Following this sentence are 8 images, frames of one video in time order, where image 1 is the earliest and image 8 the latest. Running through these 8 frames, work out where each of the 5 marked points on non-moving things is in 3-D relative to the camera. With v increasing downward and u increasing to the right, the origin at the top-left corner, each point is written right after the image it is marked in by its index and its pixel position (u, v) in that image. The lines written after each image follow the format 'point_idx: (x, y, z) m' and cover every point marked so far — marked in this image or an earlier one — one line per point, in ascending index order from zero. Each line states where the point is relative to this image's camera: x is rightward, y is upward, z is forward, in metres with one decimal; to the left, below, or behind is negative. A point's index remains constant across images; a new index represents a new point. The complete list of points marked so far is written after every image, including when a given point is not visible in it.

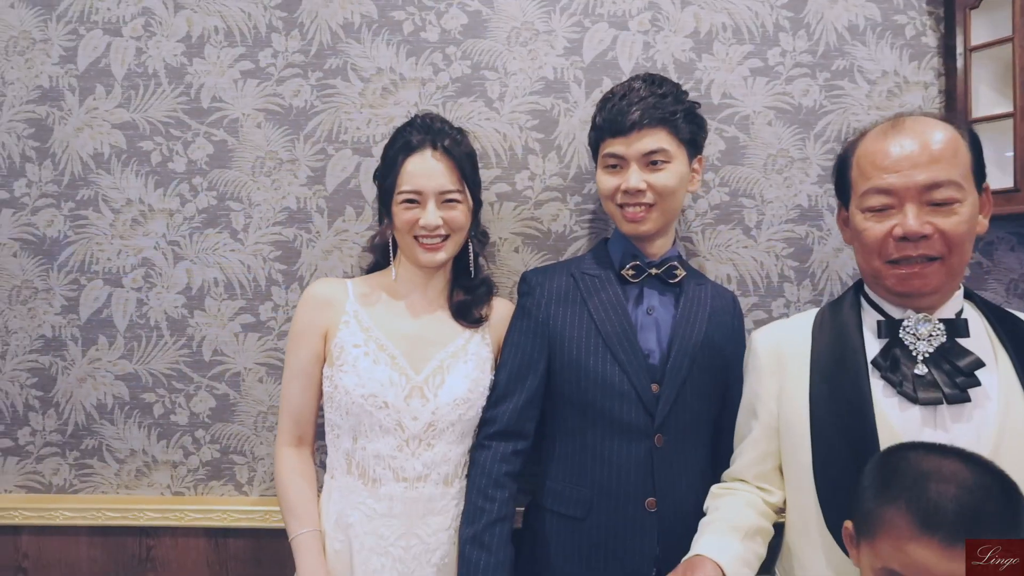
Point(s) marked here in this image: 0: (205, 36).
0: (-0.7, +0.6, +1.3) m
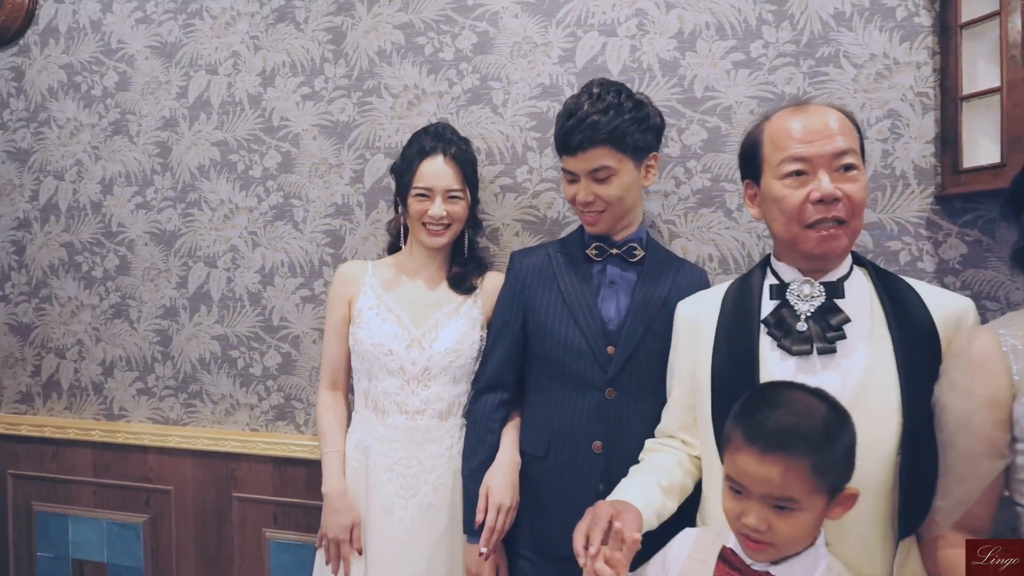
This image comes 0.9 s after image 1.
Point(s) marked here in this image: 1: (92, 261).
0: (-0.7, +0.7, +1.7) m
1: (-1.4, +0.1, +1.9) m
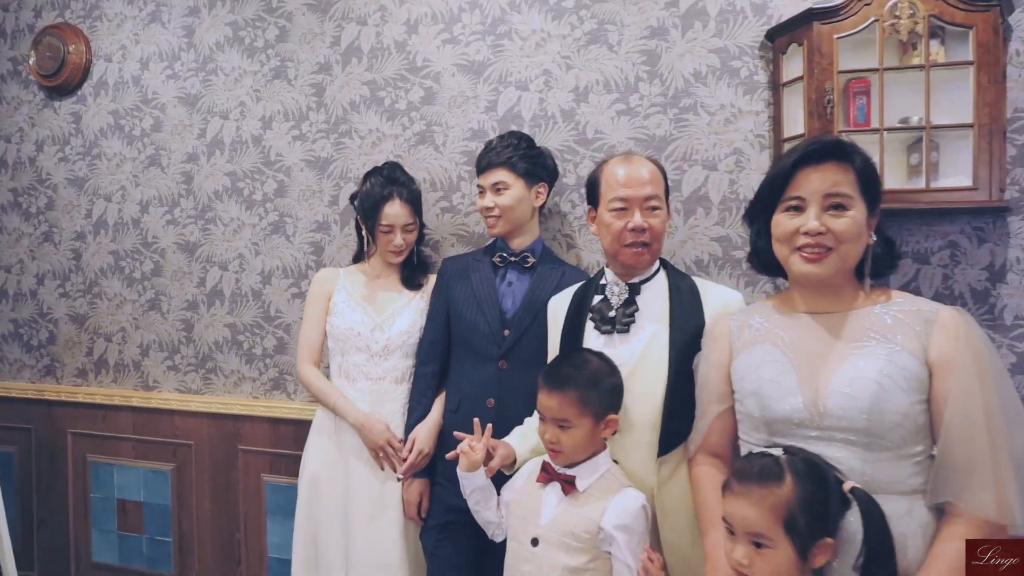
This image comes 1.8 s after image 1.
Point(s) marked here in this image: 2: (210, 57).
0: (-0.9, +0.7, +2.2) m
1: (-1.6, +0.1, +2.4) m
2: (-1.2, +0.9, +2.3) m
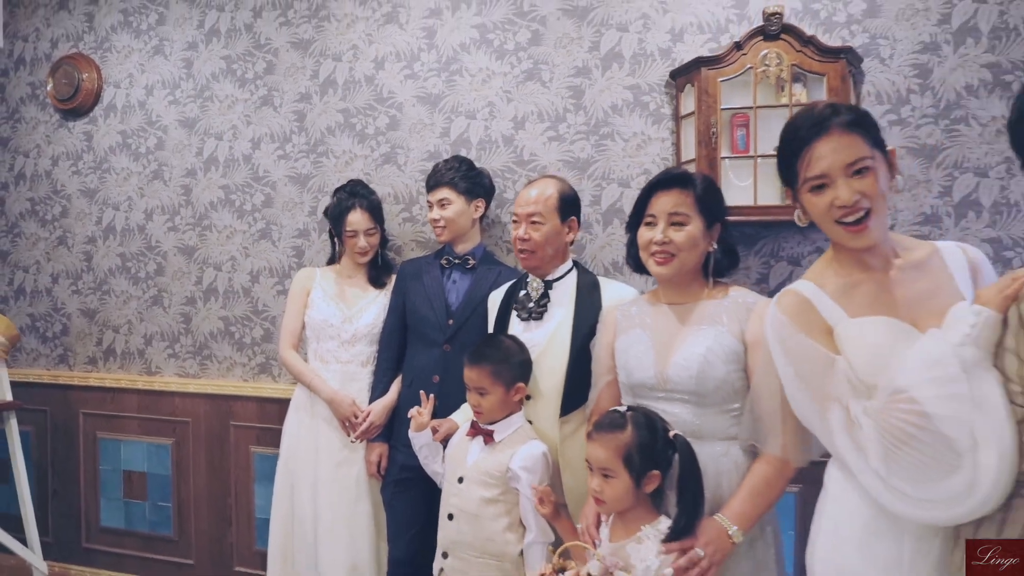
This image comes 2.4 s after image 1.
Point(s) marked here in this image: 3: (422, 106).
0: (-1.1, +0.7, +2.5) m
1: (-1.8, +0.1, +2.7) m
2: (-1.4, +0.9, +2.6) m
3: (-0.4, +0.7, +2.3) m
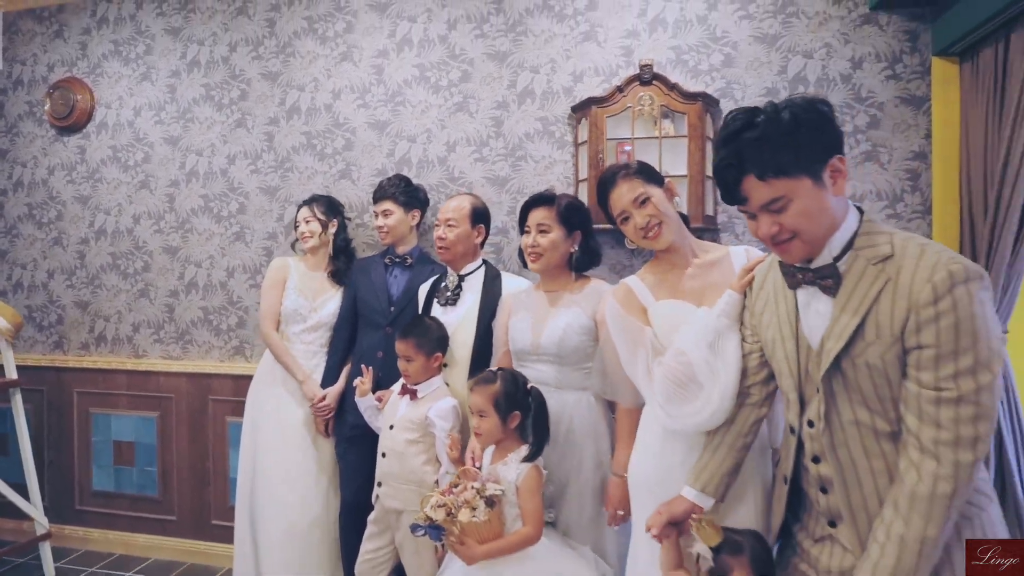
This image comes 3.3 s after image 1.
0: (-1.4, +0.7, +3.0) m
1: (-2.2, +0.1, +3.2) m
2: (-1.7, +1.0, +3.1) m
3: (-0.7, +0.8, +2.8) m
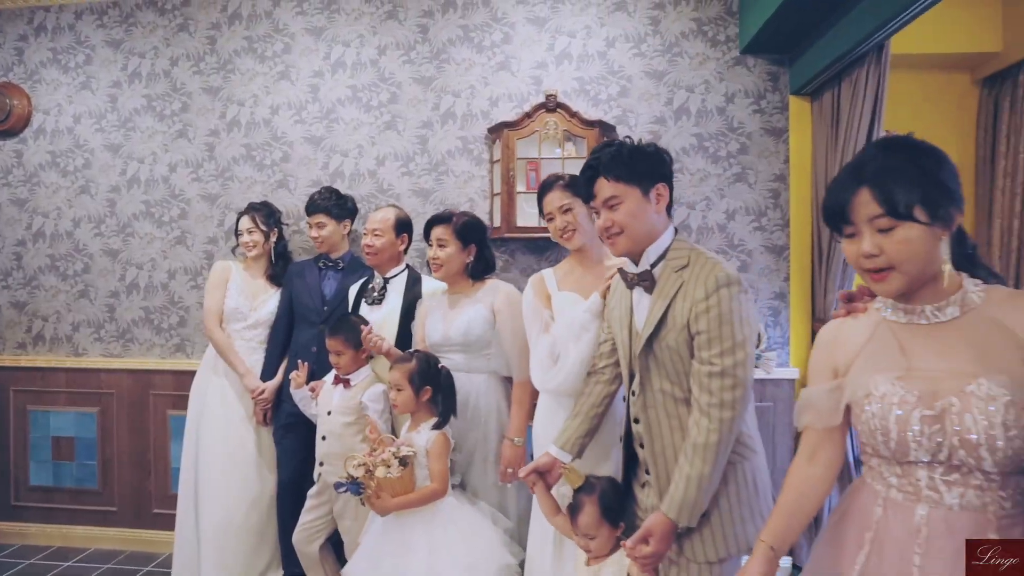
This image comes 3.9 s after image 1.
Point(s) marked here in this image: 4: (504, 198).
0: (-1.9, +0.7, +3.1) m
1: (-2.6, +0.1, +3.3) m
2: (-2.2, +1.0, +3.2) m
3: (-1.1, +0.8, +3.0) m
4: (0.0, +0.4, +2.7) m
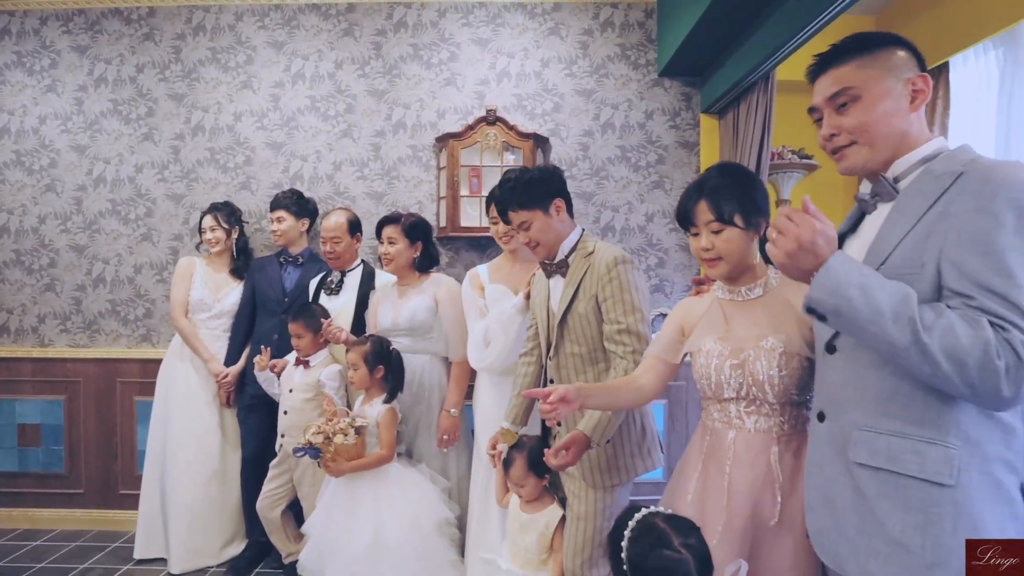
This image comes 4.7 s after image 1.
0: (-2.2, +0.7, +3.4) m
1: (-2.9, +0.2, +3.4) m
2: (-2.5, +1.0, +3.4) m
3: (-1.4, +0.8, +3.3) m
4: (-0.3, +0.5, +3.1) m
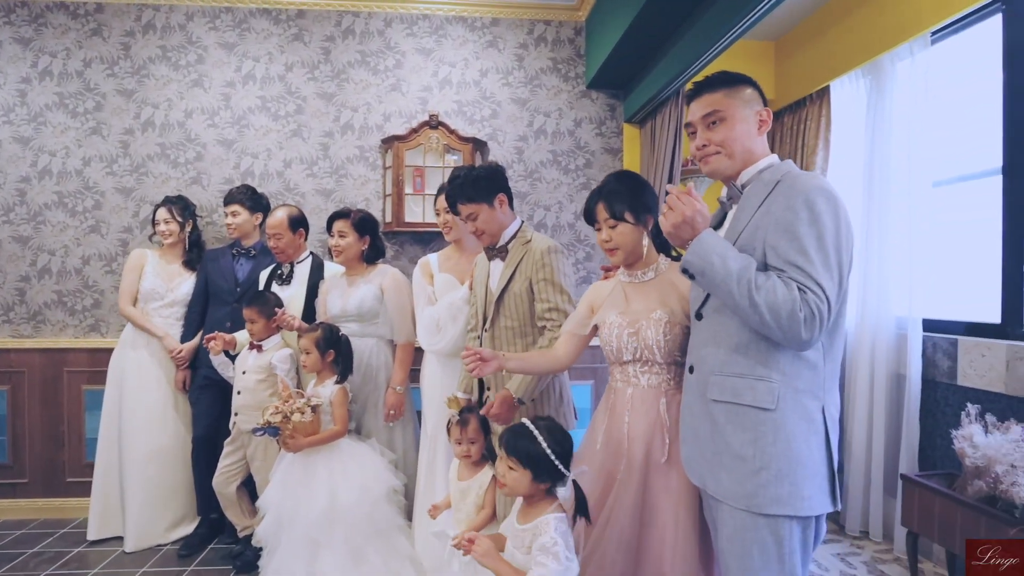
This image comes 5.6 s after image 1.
0: (-2.5, +0.8, +3.4) m
1: (-3.3, +0.2, +3.4) m
2: (-2.9, +1.1, +3.4) m
3: (-1.8, +0.9, +3.4) m
4: (-0.7, +0.5, +3.3) m
